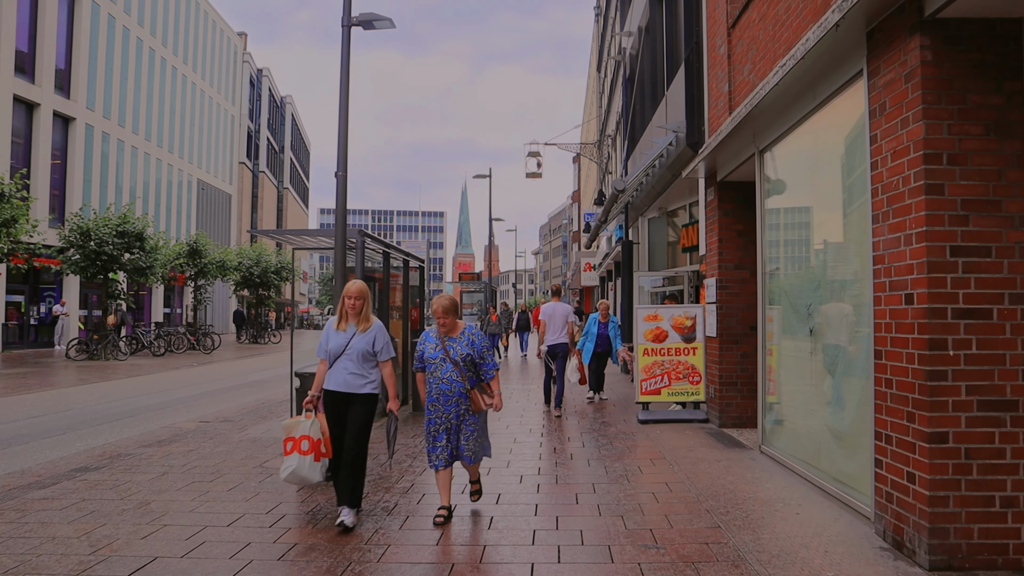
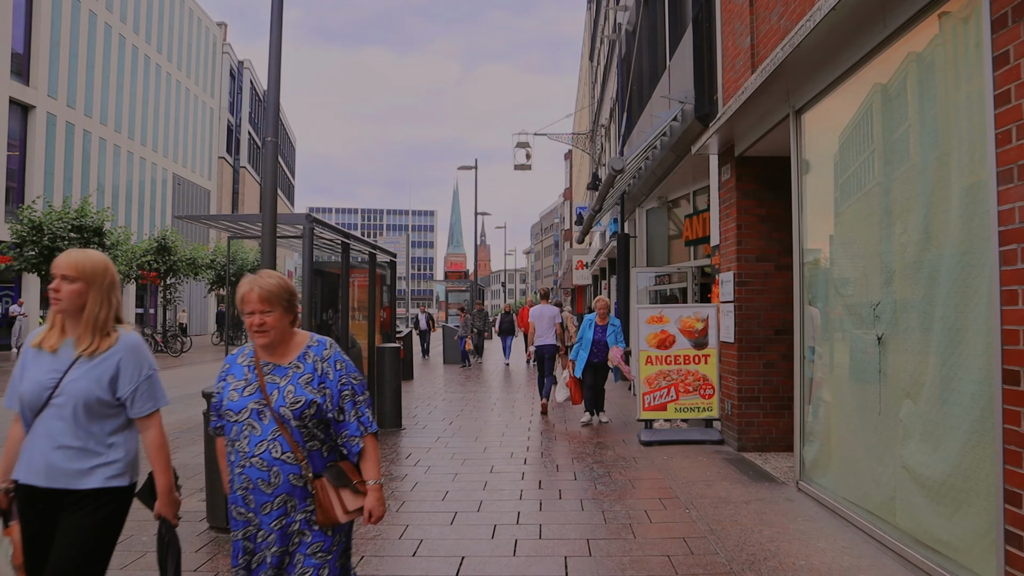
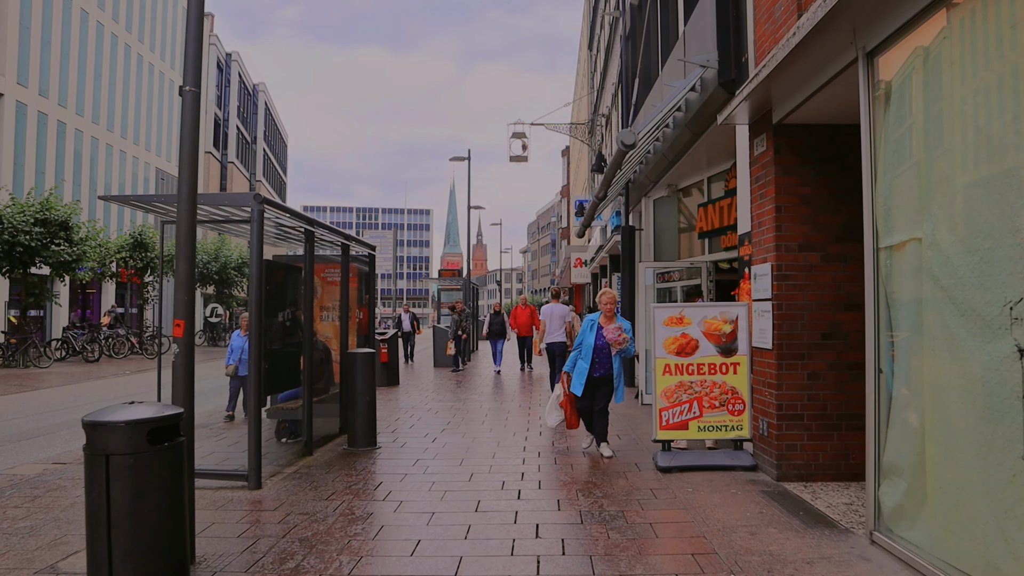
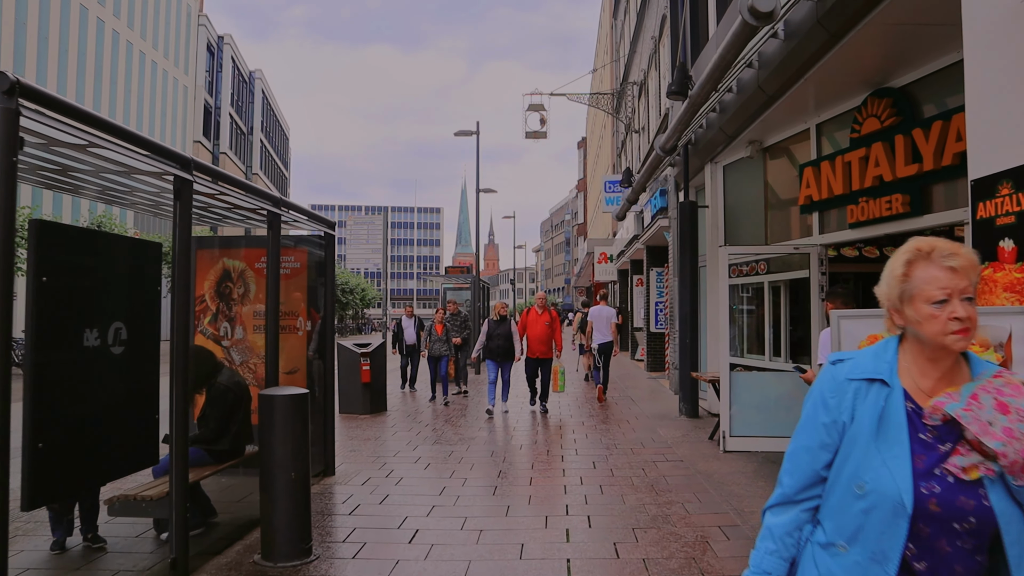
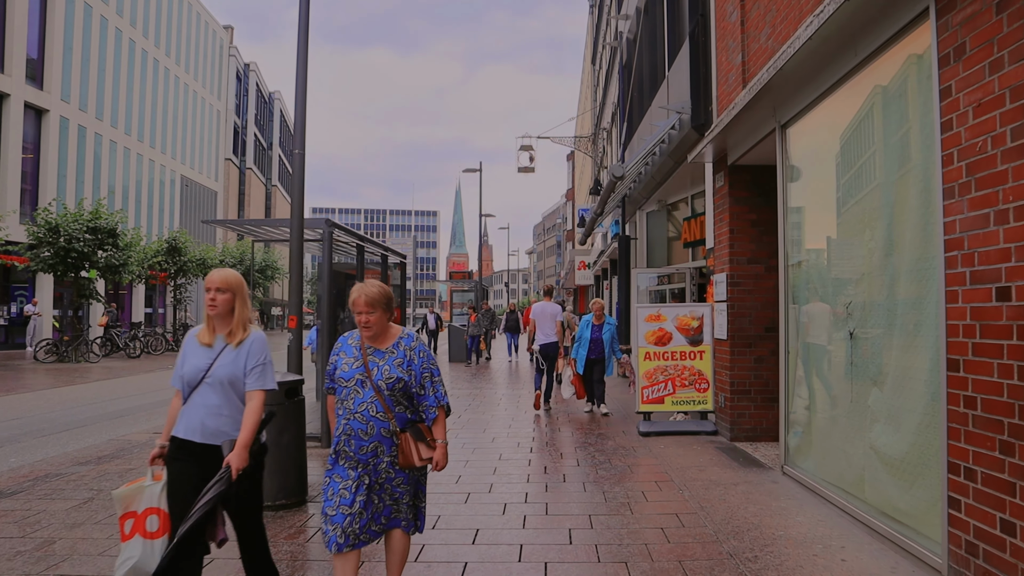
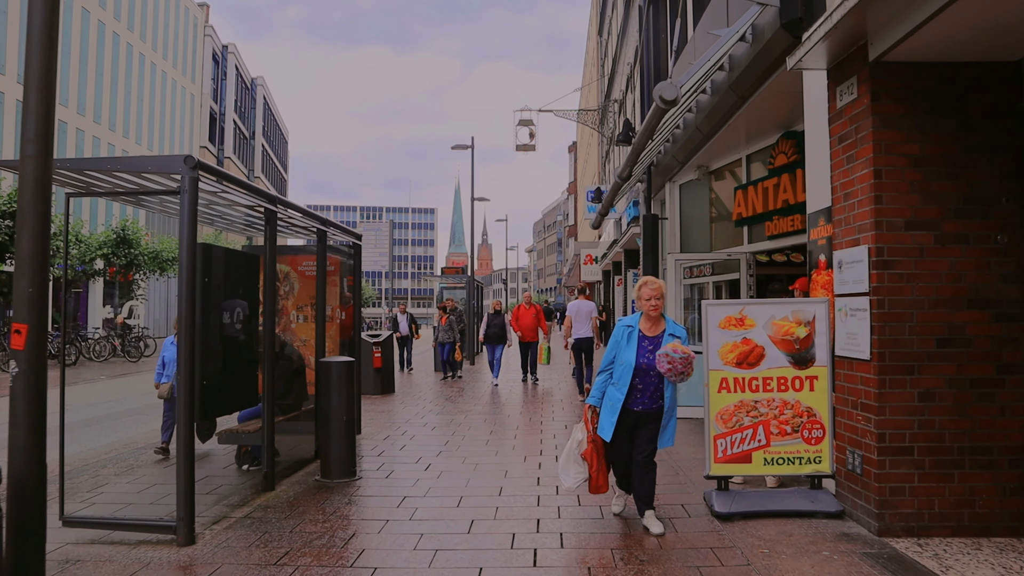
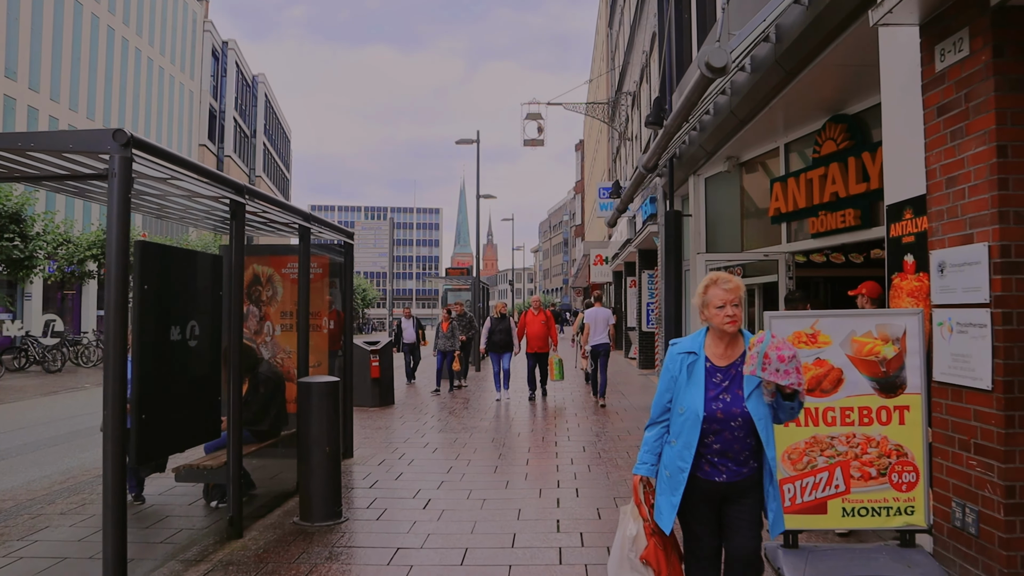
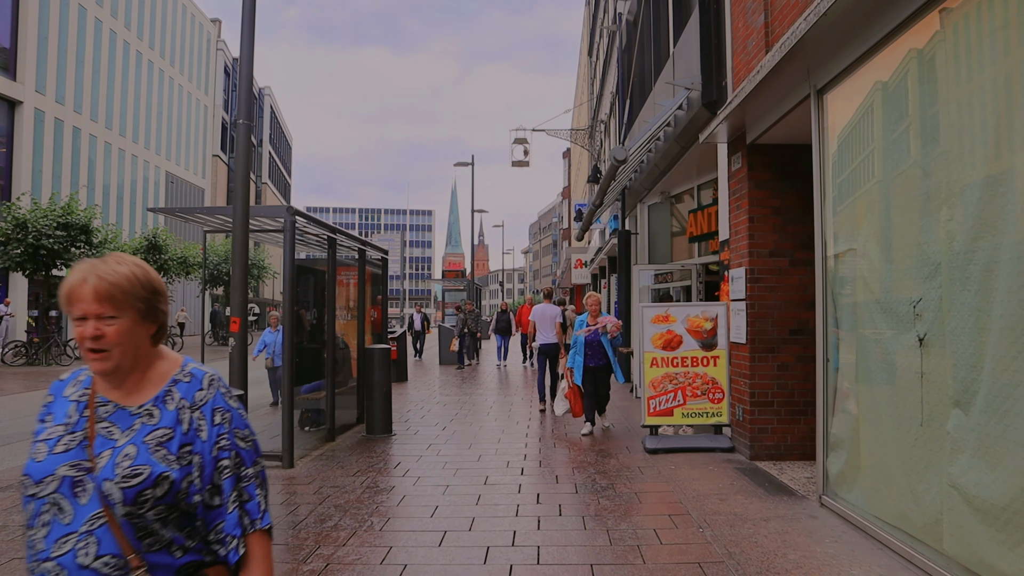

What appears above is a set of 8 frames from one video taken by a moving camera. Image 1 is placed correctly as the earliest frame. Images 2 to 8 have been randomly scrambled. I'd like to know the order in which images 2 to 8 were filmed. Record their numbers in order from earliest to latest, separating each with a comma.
5, 2, 8, 3, 6, 7, 4
